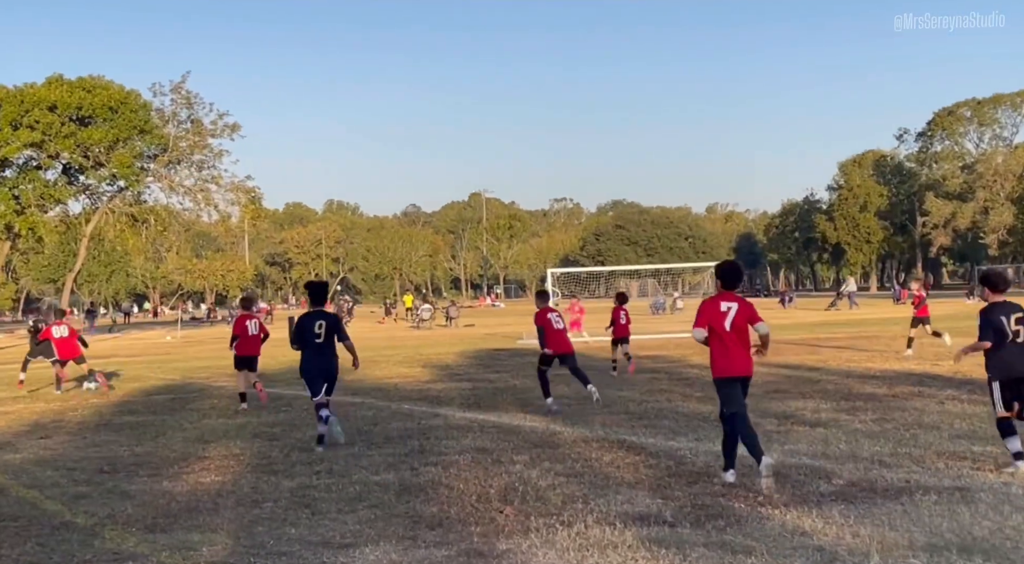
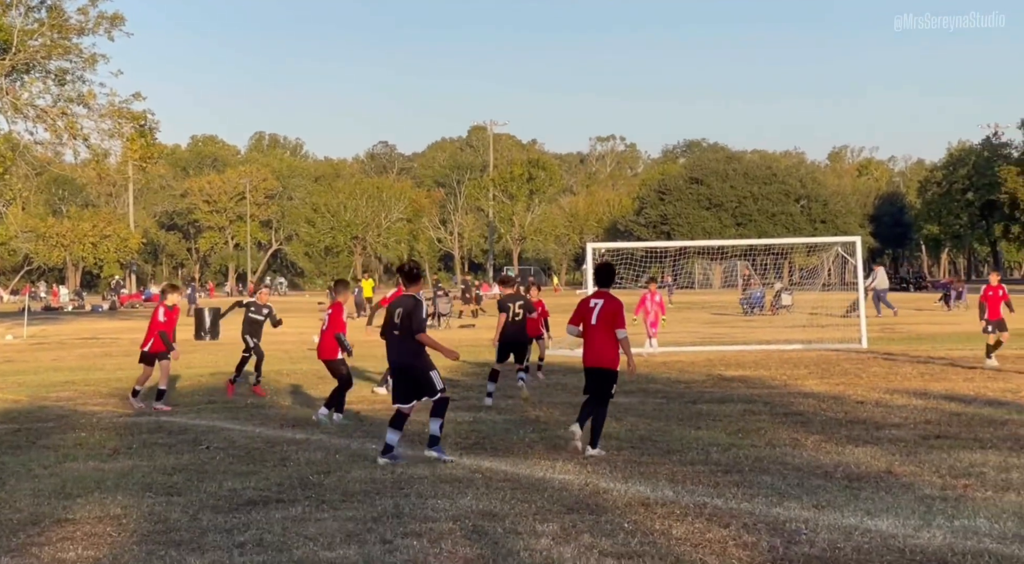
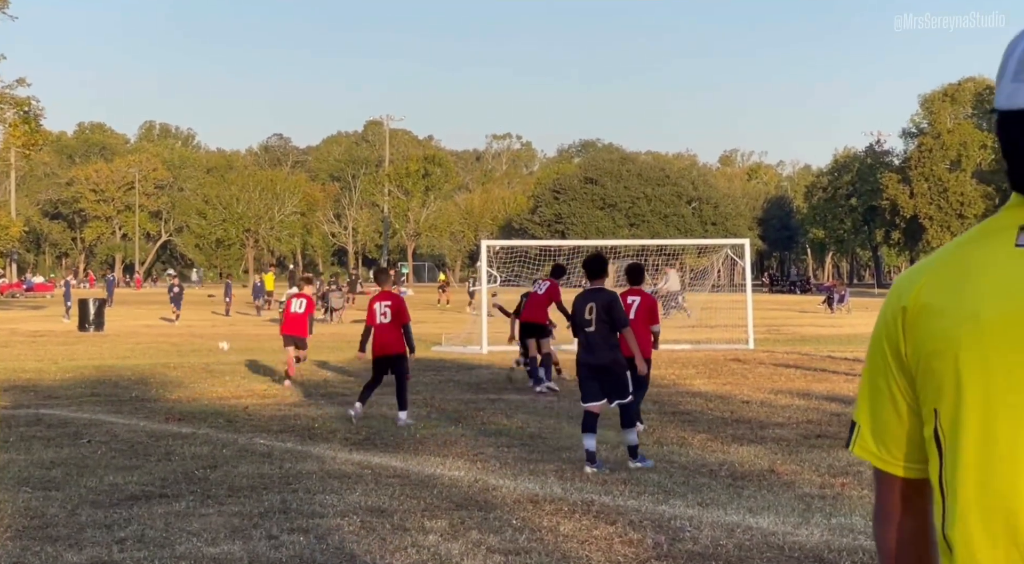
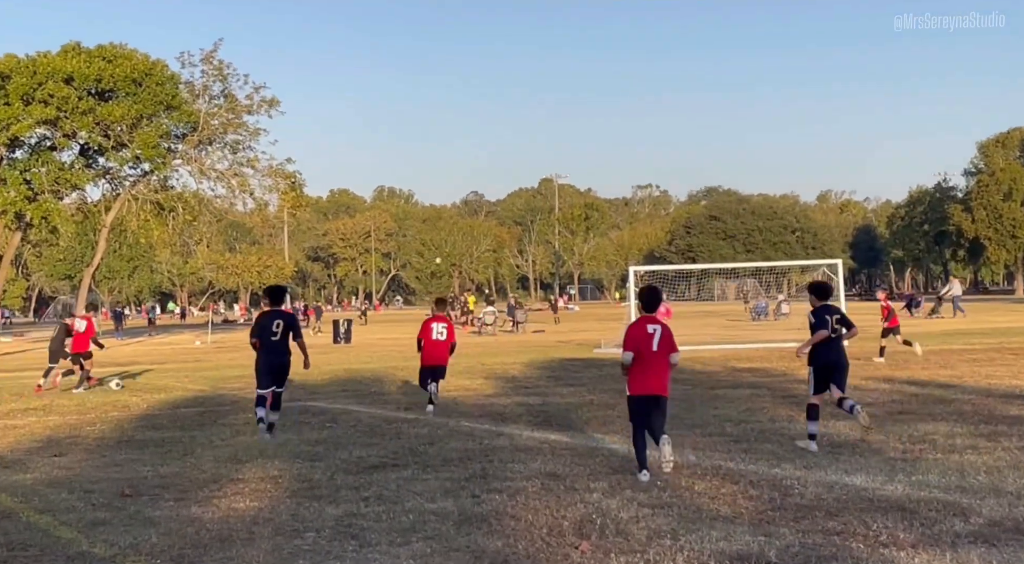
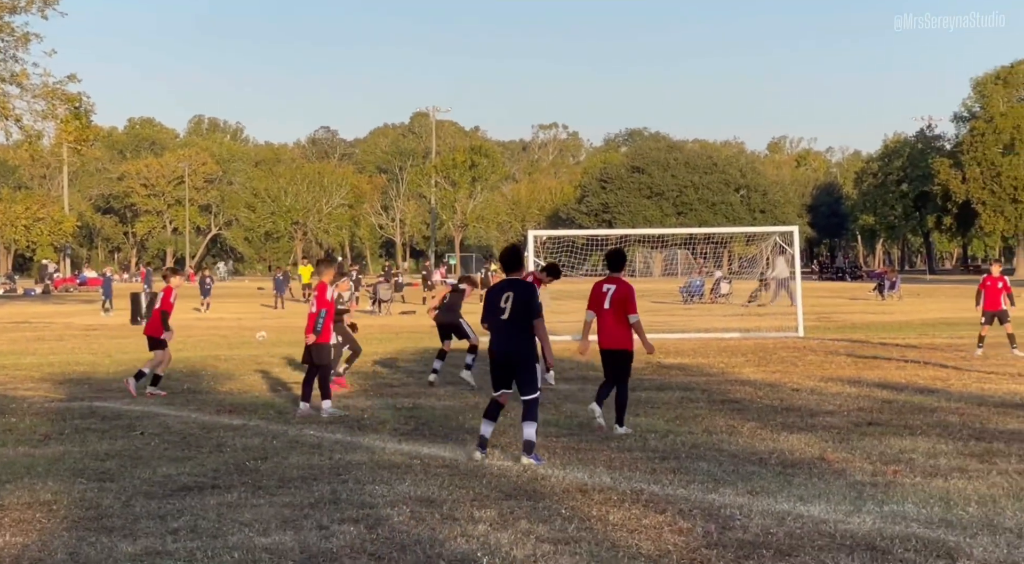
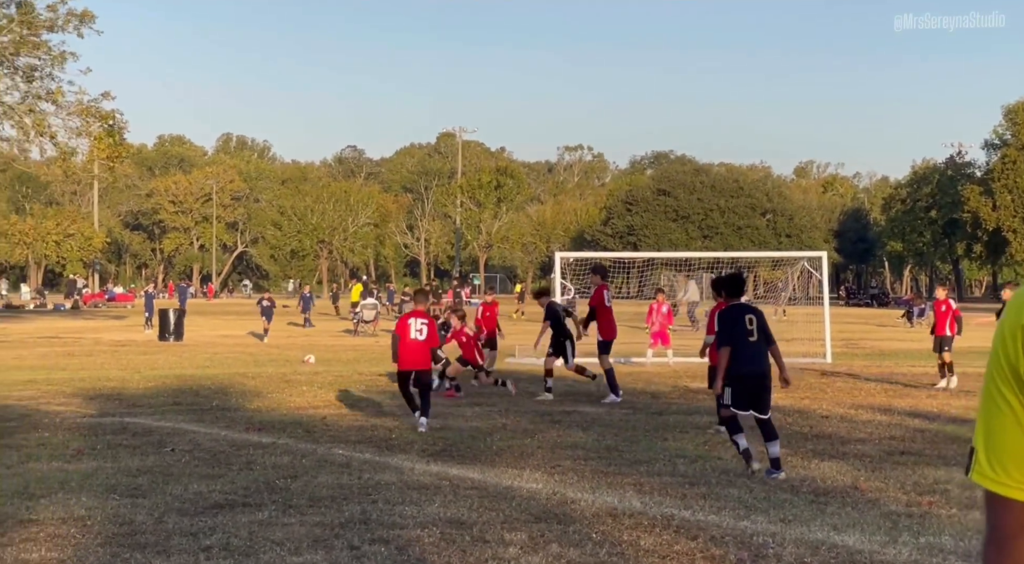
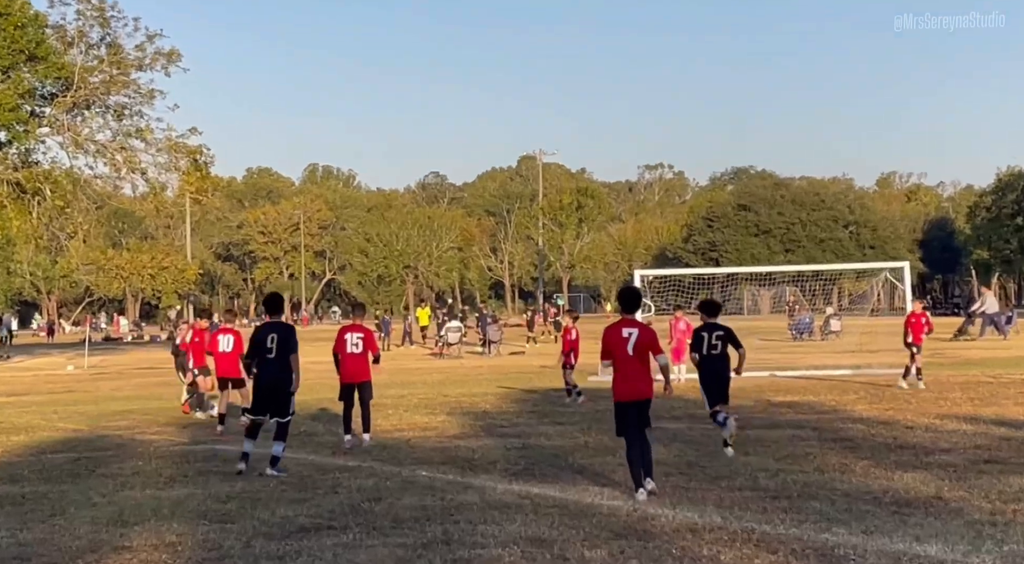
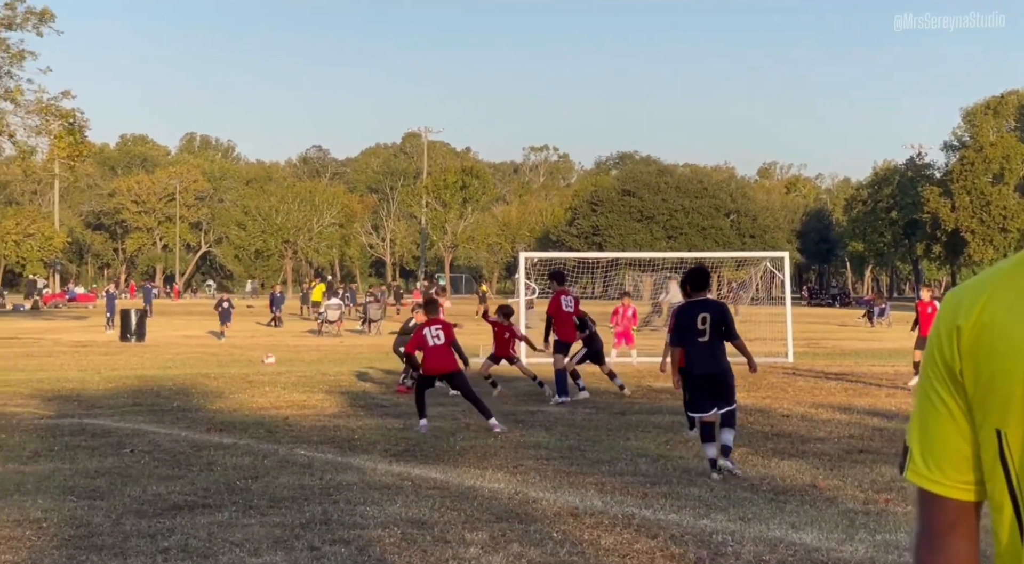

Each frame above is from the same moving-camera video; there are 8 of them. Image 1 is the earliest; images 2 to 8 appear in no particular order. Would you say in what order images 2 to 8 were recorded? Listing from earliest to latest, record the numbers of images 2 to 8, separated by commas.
4, 7, 2, 5, 3, 8, 6
